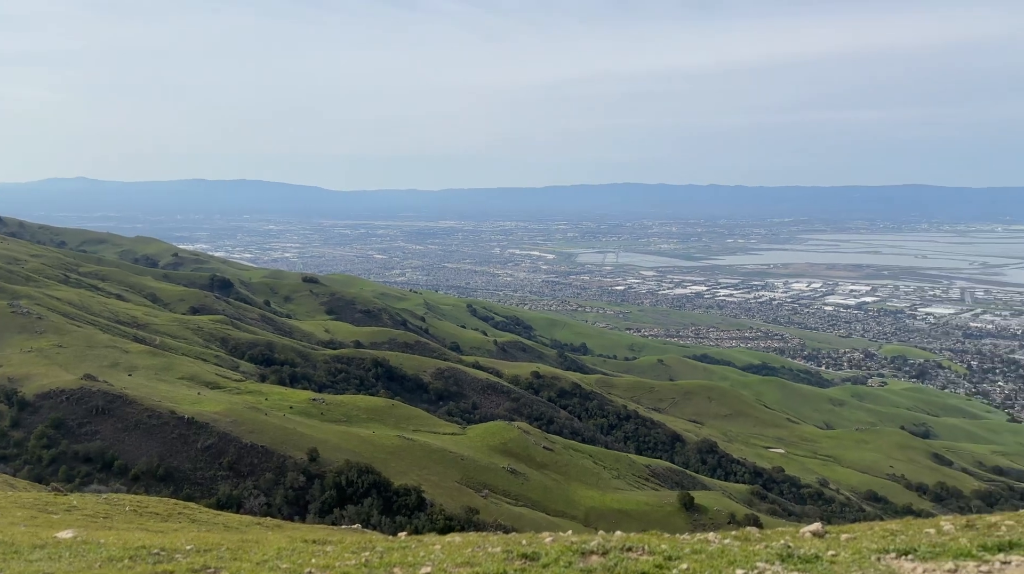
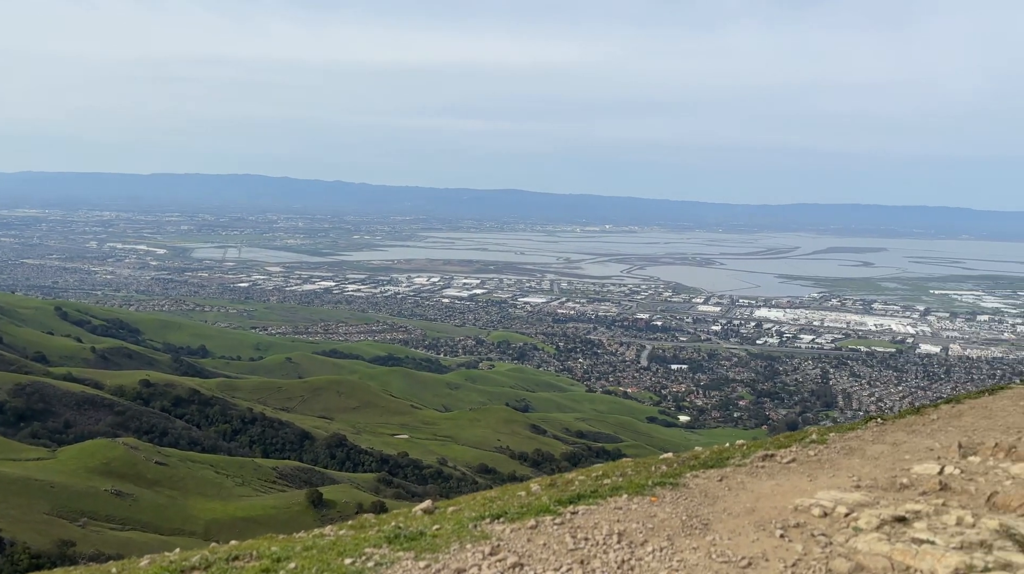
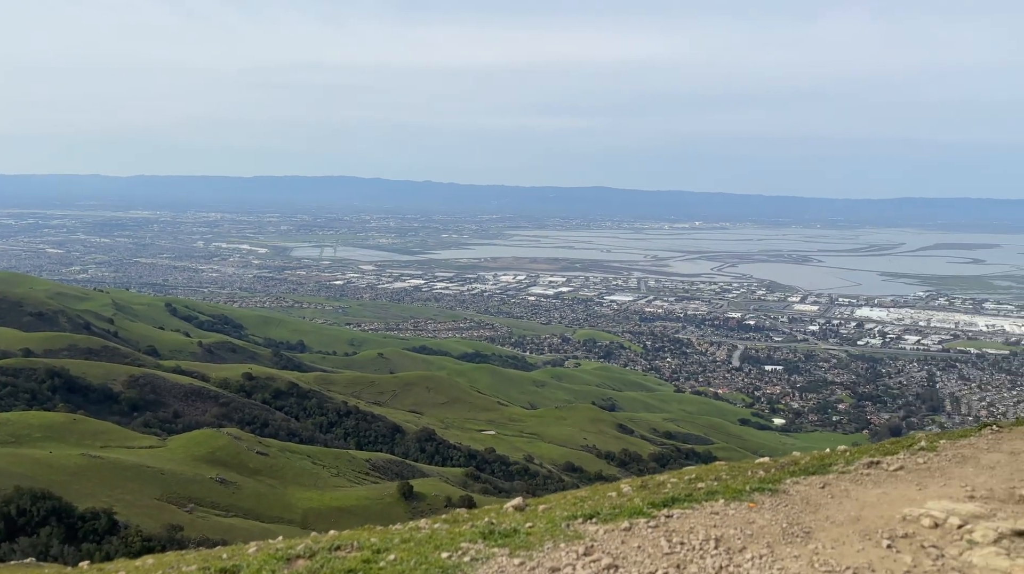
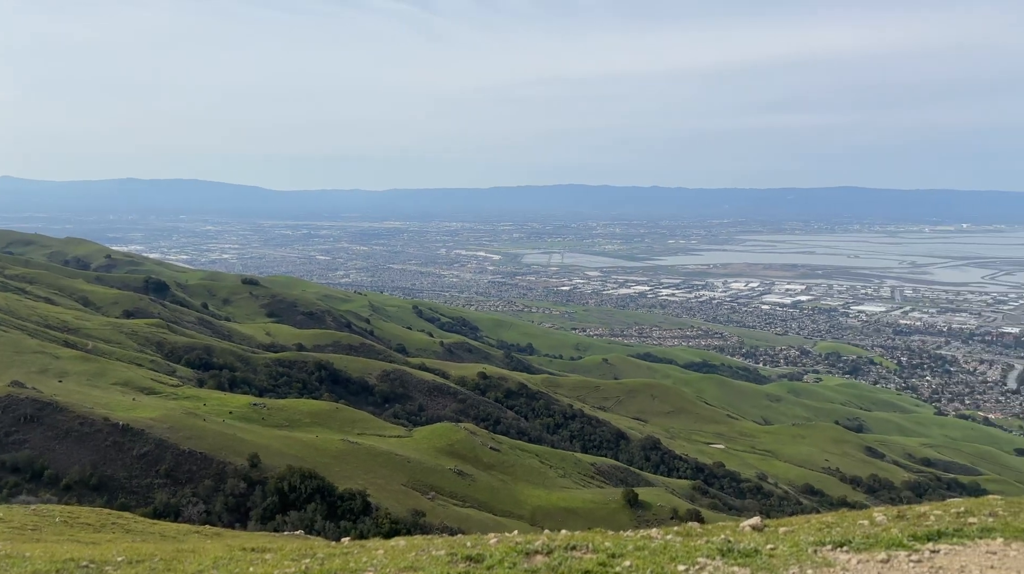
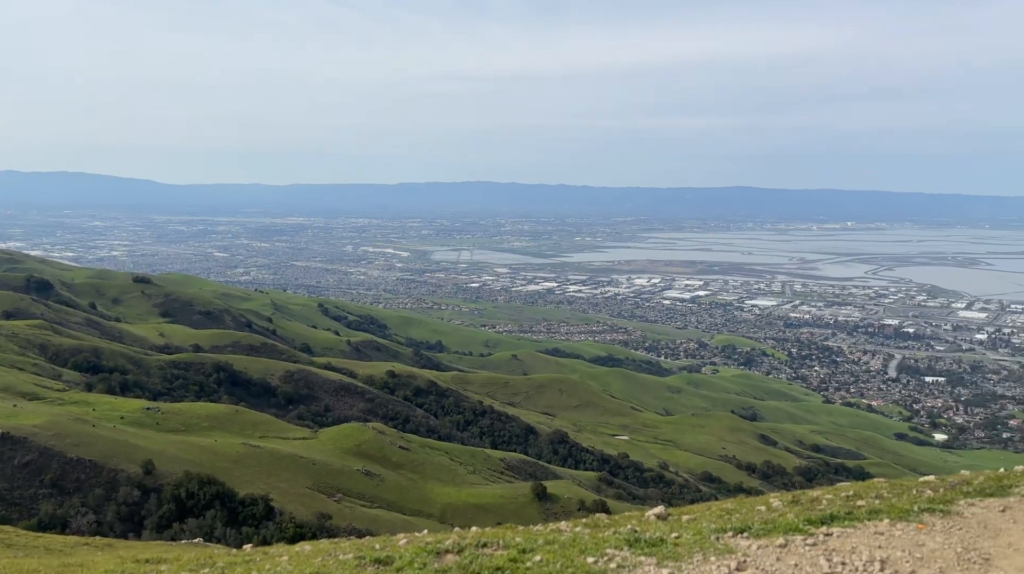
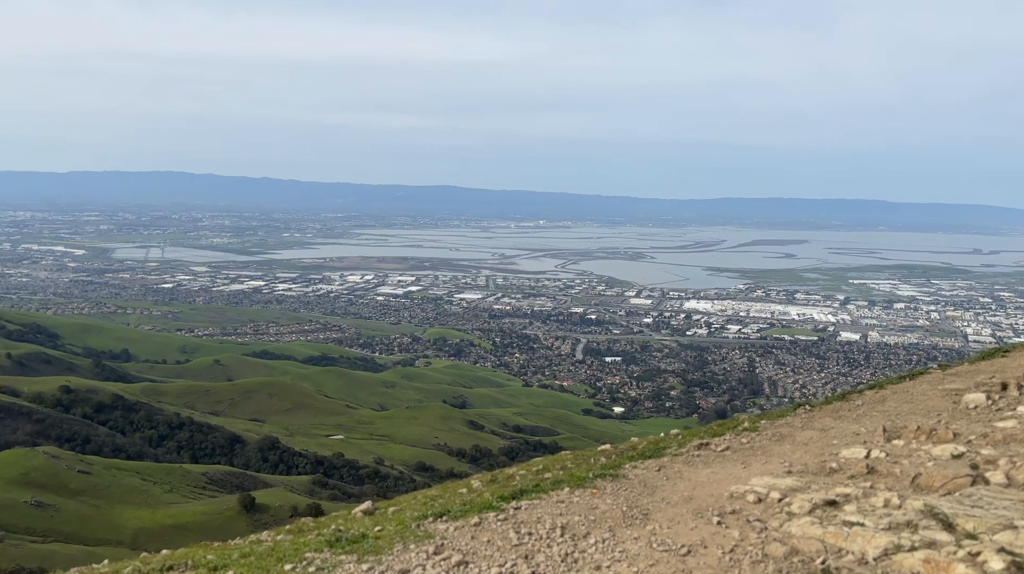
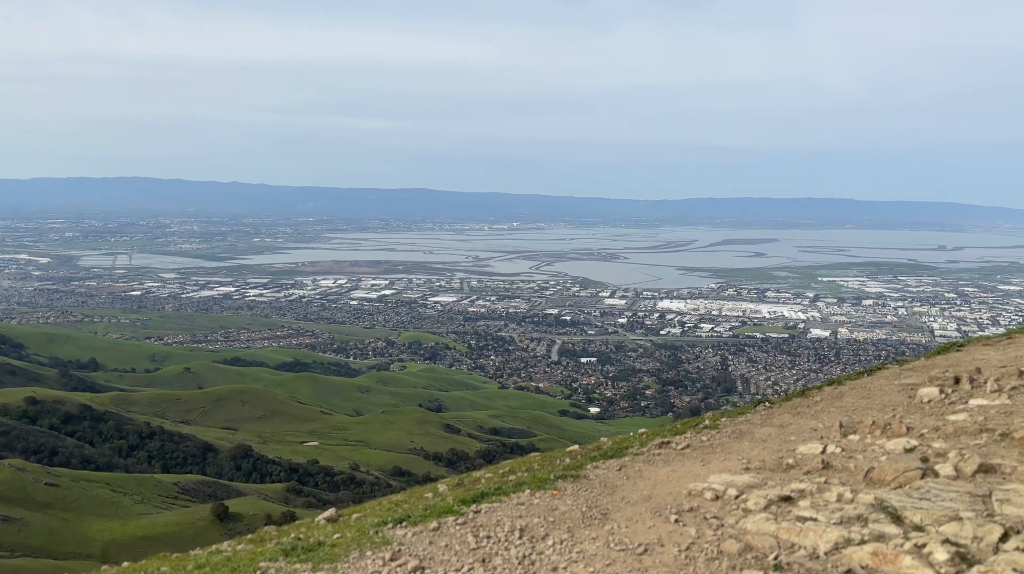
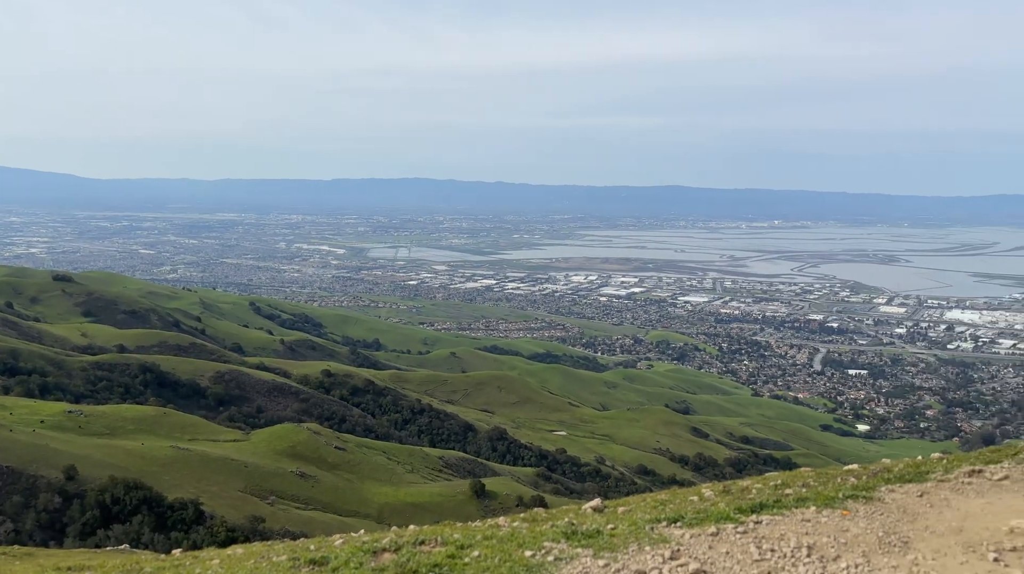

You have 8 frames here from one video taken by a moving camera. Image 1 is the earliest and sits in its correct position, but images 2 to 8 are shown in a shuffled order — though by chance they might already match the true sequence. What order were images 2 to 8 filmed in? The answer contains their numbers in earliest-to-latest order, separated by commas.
4, 5, 8, 3, 2, 7, 6
